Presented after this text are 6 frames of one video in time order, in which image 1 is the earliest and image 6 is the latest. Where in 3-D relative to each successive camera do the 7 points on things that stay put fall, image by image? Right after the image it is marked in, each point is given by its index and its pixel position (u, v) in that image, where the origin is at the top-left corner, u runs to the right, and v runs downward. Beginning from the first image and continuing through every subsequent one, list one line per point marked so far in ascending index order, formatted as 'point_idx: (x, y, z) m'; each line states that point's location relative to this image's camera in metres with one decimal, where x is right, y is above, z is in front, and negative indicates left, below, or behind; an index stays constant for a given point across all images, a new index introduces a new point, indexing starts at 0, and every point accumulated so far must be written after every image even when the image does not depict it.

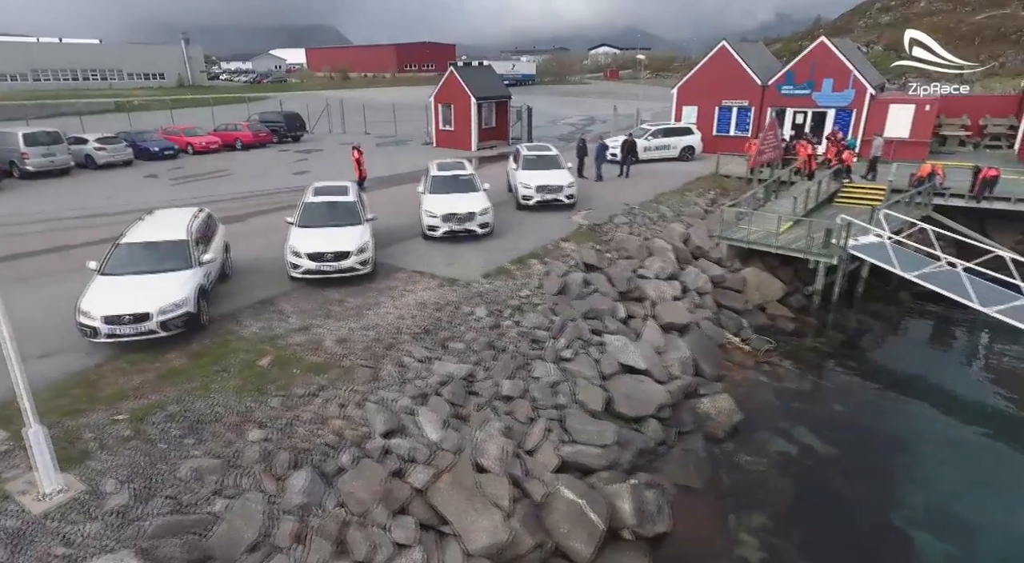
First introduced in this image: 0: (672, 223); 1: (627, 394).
0: (+4.7, +1.7, +17.0) m
1: (+1.9, -1.9, +9.7) m
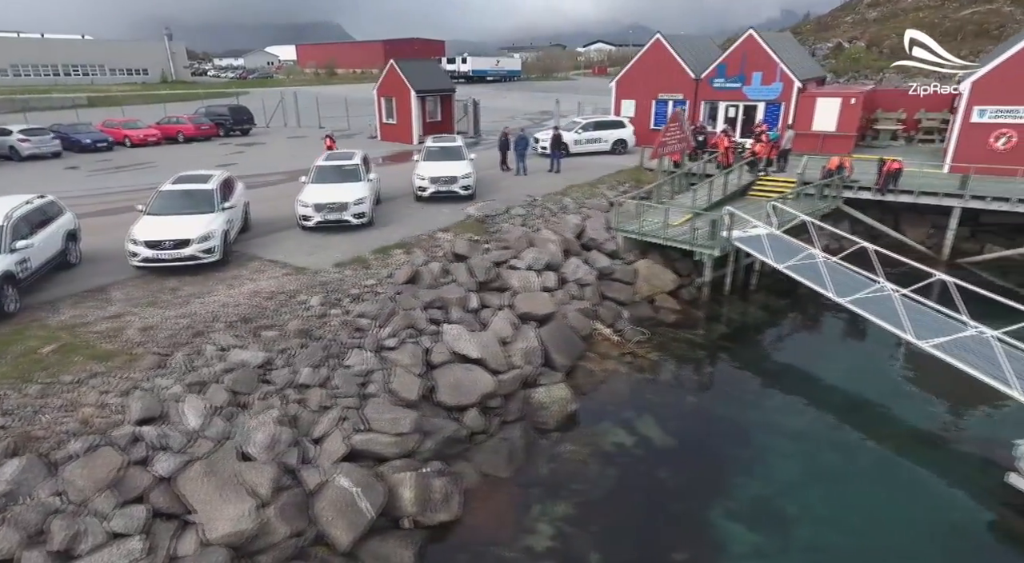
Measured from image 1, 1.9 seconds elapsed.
0: (+1.7, +1.9, +16.9) m
1: (-1.0, -1.7, +9.6) m
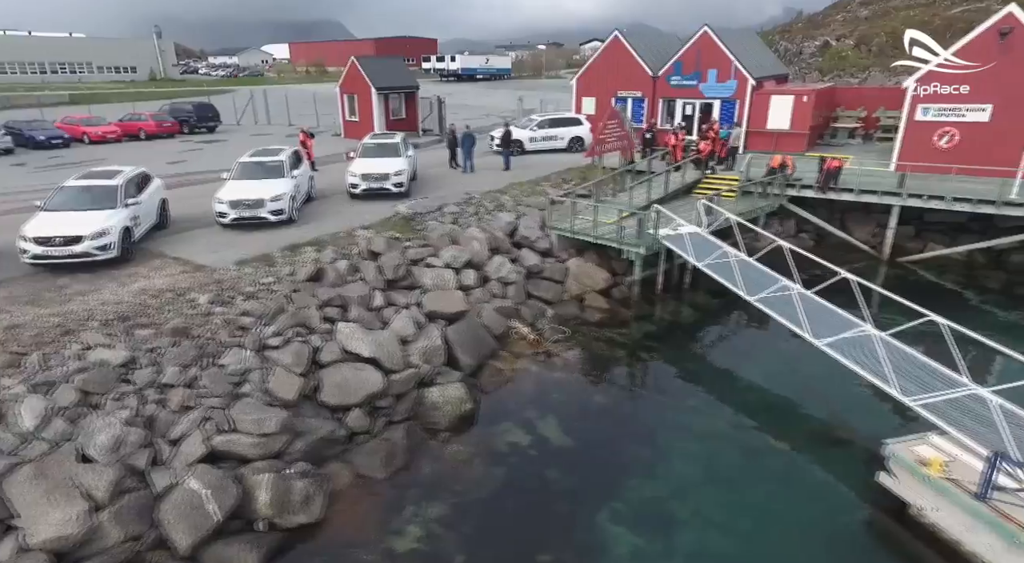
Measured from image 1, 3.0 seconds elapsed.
0: (-0.2, +2.0, +16.8) m
1: (-2.9, -1.7, +9.4) m
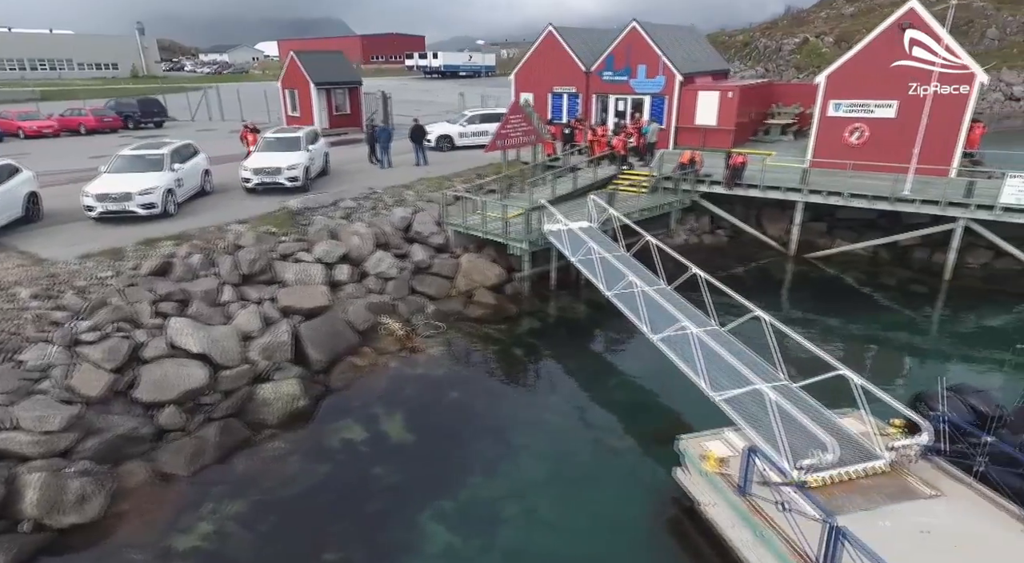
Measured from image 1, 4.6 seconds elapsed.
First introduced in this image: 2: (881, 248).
0: (-3.2, +2.1, +16.6) m
1: (-5.7, -1.5, +9.2) m
2: (+11.5, +1.1, +18.1) m
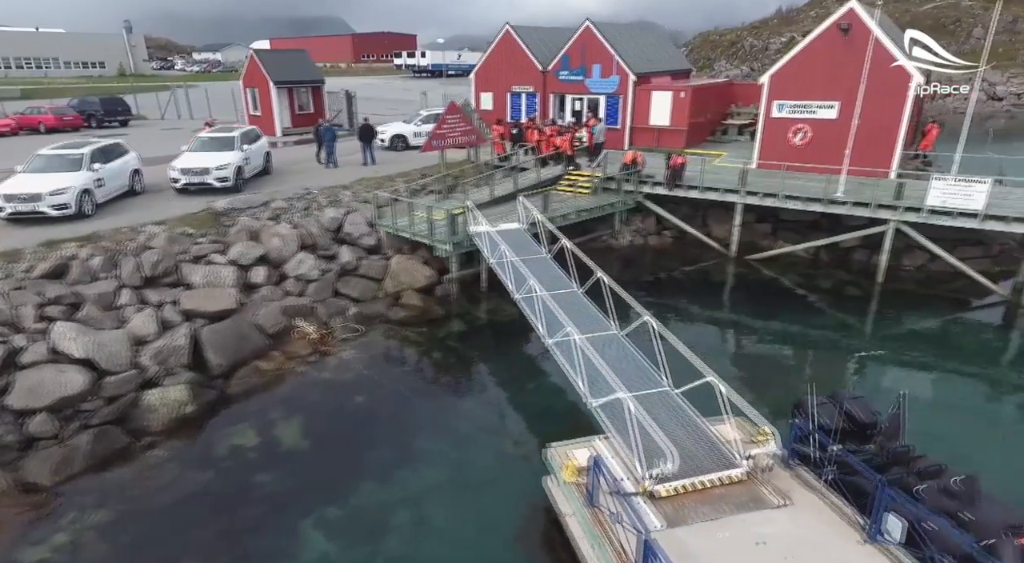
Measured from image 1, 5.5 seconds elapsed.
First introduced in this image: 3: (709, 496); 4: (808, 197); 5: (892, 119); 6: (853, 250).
0: (-5.0, +2.1, +16.3) m
1: (-7.5, -1.6, +8.9) m
2: (+9.7, +1.0, +18.1) m
3: (+2.2, -2.4, +6.5) m
4: (+8.1, +2.3, +15.9) m
5: (+11.1, +4.8, +17.2) m
6: (+10.5, +1.0, +17.8) m
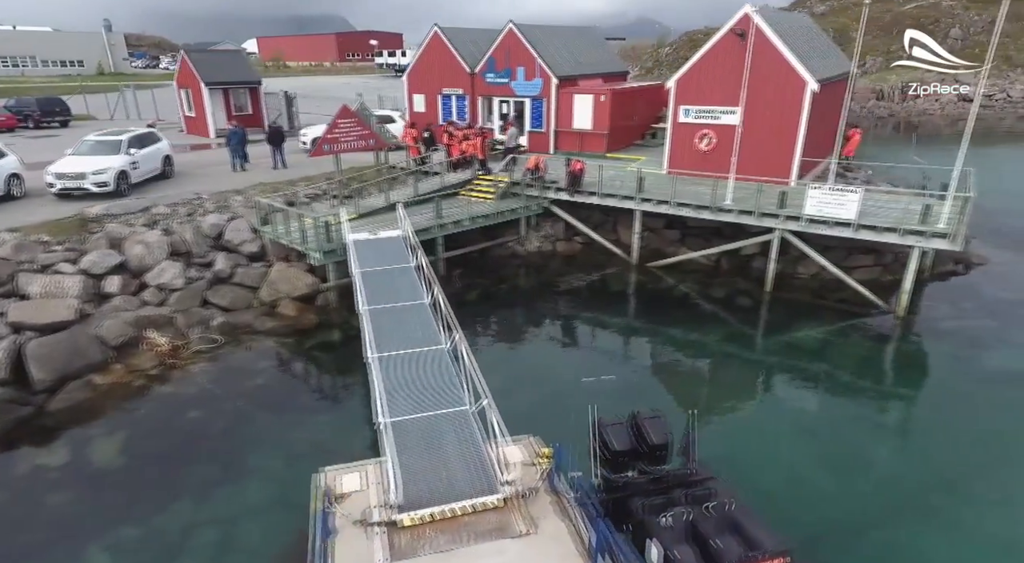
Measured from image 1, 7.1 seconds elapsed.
0: (-8.0, +1.9, +15.9) m
1: (-10.4, -1.8, +8.5) m
2: (+6.6, +0.8, +17.9) m
3: (-0.7, -2.6, +6.2) m
4: (+5.1, +2.1, +15.6) m
5: (+8.0, +4.6, +17.0) m
6: (+7.4, +0.8, +17.7) m
